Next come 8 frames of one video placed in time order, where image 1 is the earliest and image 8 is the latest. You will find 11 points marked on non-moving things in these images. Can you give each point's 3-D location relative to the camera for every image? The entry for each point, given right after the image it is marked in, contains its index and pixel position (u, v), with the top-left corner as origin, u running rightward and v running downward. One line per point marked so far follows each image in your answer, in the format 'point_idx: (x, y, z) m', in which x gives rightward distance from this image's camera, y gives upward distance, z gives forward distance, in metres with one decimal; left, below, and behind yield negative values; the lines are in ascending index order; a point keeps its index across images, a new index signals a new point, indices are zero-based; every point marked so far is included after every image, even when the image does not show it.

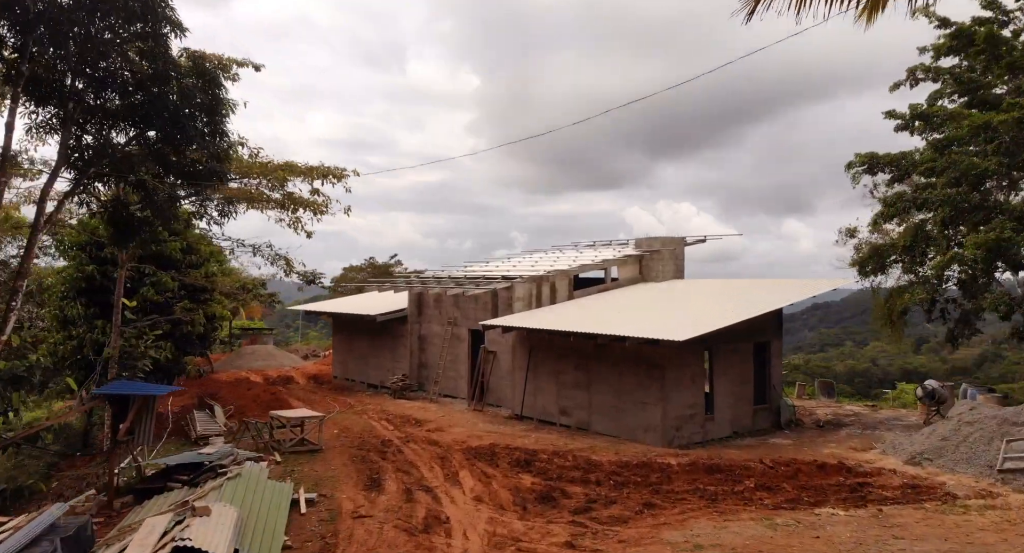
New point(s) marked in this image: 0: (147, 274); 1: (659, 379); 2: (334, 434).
0: (-10.4, +0.1, +19.8) m
1: (+3.7, -2.6, +17.5) m
2: (-4.9, -4.2, +18.4) m
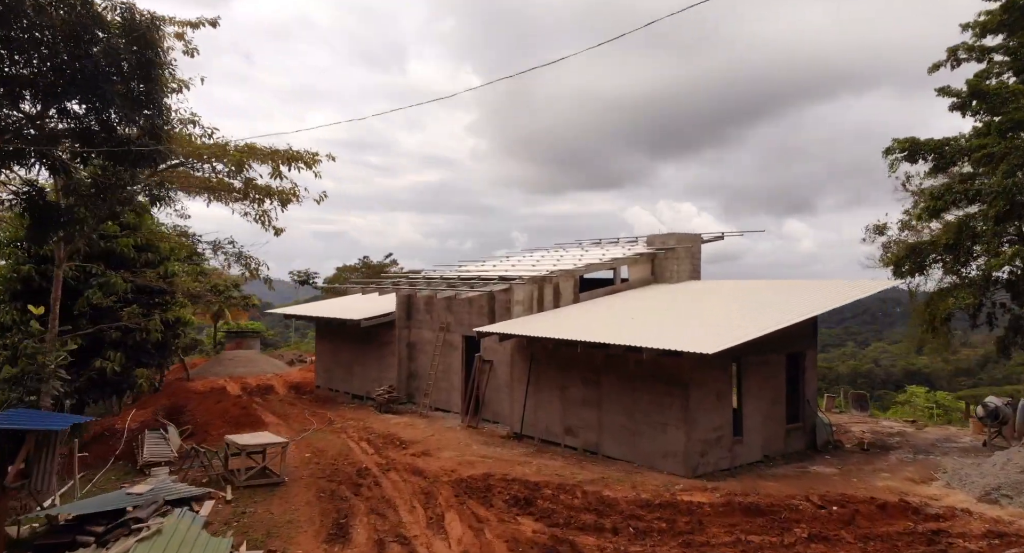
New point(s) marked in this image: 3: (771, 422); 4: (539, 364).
0: (-10.5, +0.1, +17.3) m
1: (+3.6, -2.6, +15.0) m
2: (-4.9, -4.2, +16.0) m
3: (+6.2, -3.5, +16.7) m
4: (+0.7, -2.3, +18.2) m
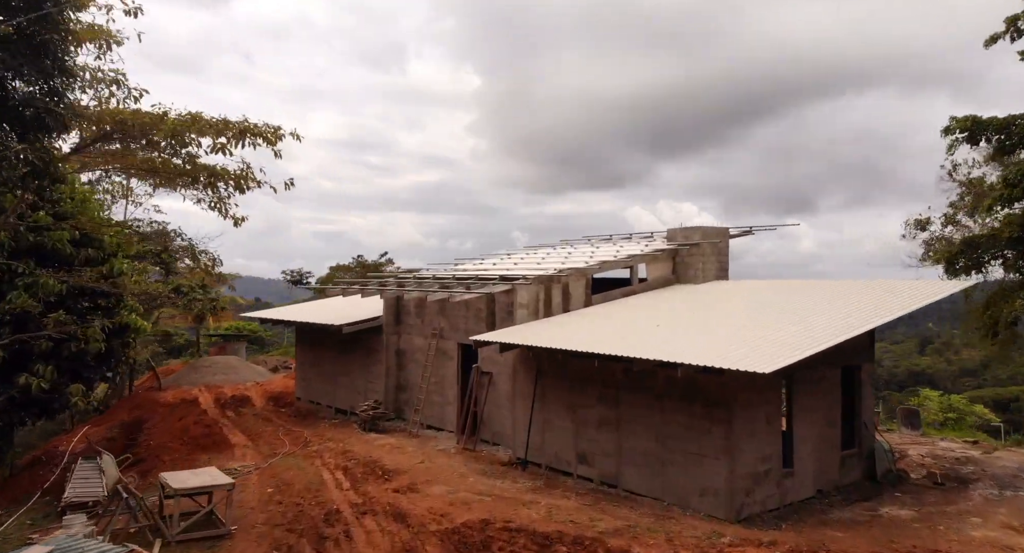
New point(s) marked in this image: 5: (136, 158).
0: (-10.4, +0.1, +14.6) m
1: (+3.7, -2.6, +12.3) m
2: (-4.8, -4.2, +13.3) m
3: (+6.3, -3.5, +14.0) m
4: (+0.8, -2.2, +15.5) m
5: (-7.0, +2.2, +12.9) m
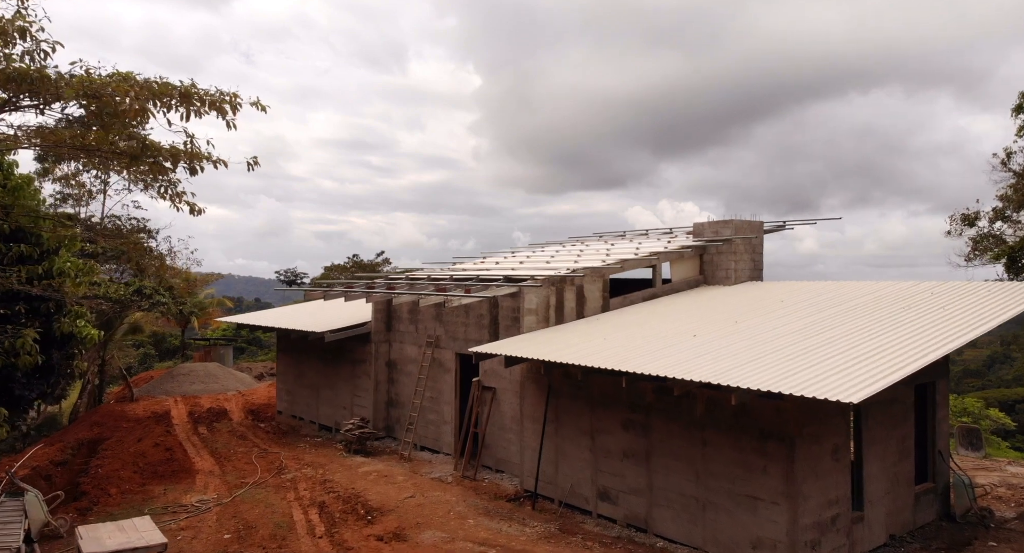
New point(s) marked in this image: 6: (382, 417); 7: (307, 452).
0: (-10.3, +0.1, +12.2) m
1: (+3.8, -2.6, +9.9) m
2: (-4.7, -4.2, +10.9) m
3: (+6.4, -3.5, +11.6) m
4: (+0.9, -2.3, +13.1) m
5: (-6.9, +2.2, +10.5) m
6: (-3.4, -3.7, +18.2) m
7: (-5.1, -4.4, +17.3) m
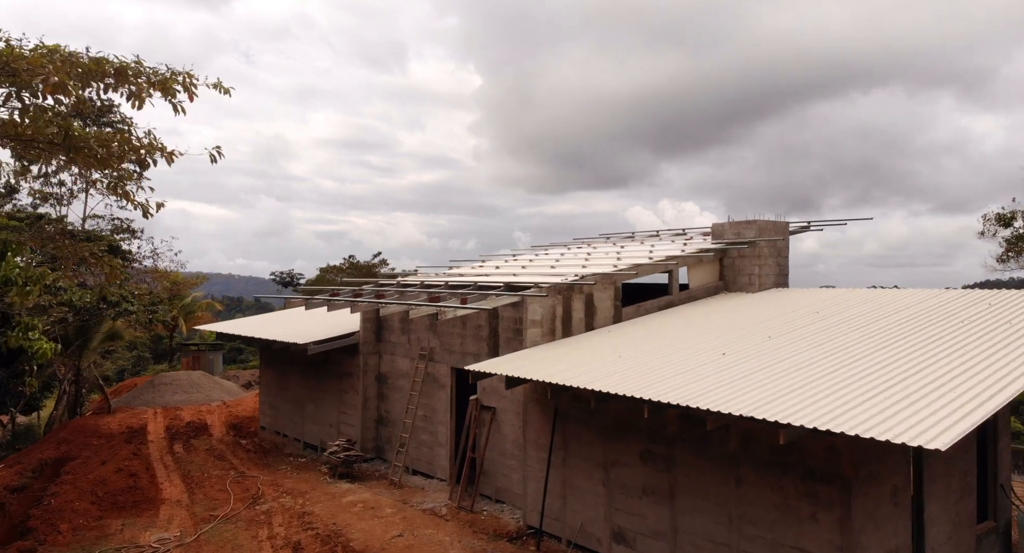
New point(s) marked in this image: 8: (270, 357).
0: (-10.2, -0.1, +10.7) m
1: (+3.9, -2.7, +8.3) m
2: (-4.7, -4.4, +9.3) m
3: (+6.5, -3.6, +10.0) m
4: (+0.9, -2.4, +11.5) m
5: (-6.8, +2.0, +9.0) m
6: (-3.4, -3.8, +16.6) m
7: (-5.1, -4.5, +15.7) m
8: (-6.8, -2.3, +19.7) m
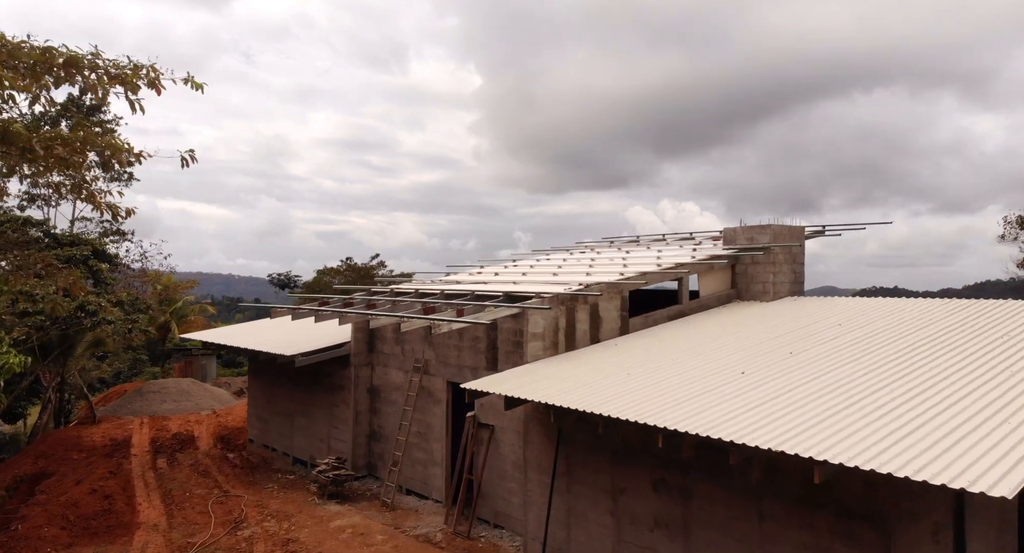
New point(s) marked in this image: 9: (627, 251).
0: (-10.2, -0.3, +9.8) m
1: (+3.9, -2.9, +7.4) m
2: (-4.7, -4.5, +8.4) m
3: (+6.5, -3.8, +9.1) m
4: (+0.9, -2.6, +10.6) m
5: (-6.9, +1.9, +8.1) m
6: (-3.4, -4.0, +15.7) m
7: (-5.1, -4.7, +14.8) m
8: (-6.8, -2.5, +18.8) m
9: (+3.0, +0.7, +18.2) m
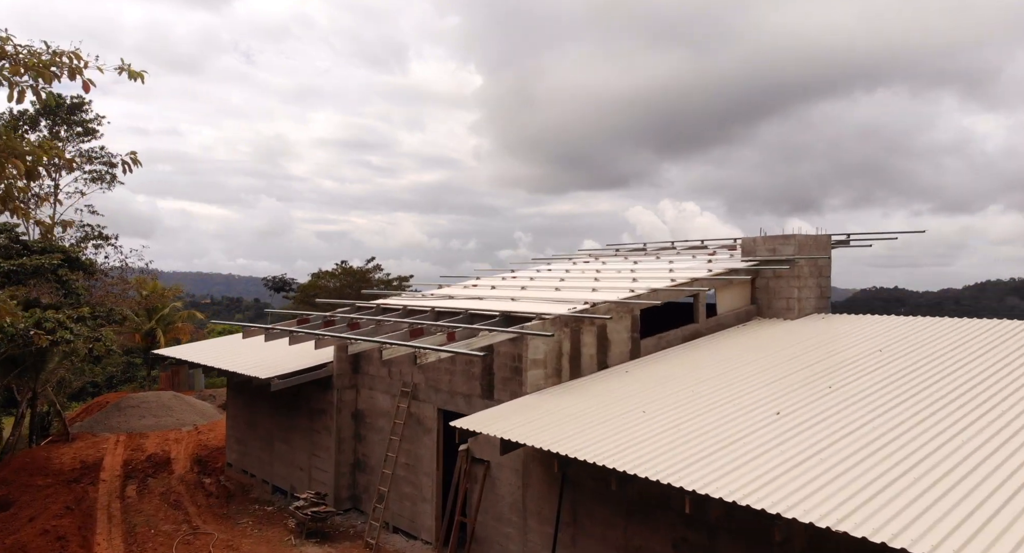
0: (-10.3, -0.5, +8.4) m
1: (+3.8, -3.2, +6.0) m
2: (-4.7, -4.8, +7.0) m
3: (+6.4, -4.1, +7.7) m
4: (+0.9, -2.9, +9.2) m
5: (-6.9, +1.6, +6.7) m
6: (-3.4, -4.3, +14.3) m
7: (-5.1, -5.0, +13.4) m
8: (-6.9, -2.7, +17.4) m
9: (+2.9, +0.4, +16.8) m
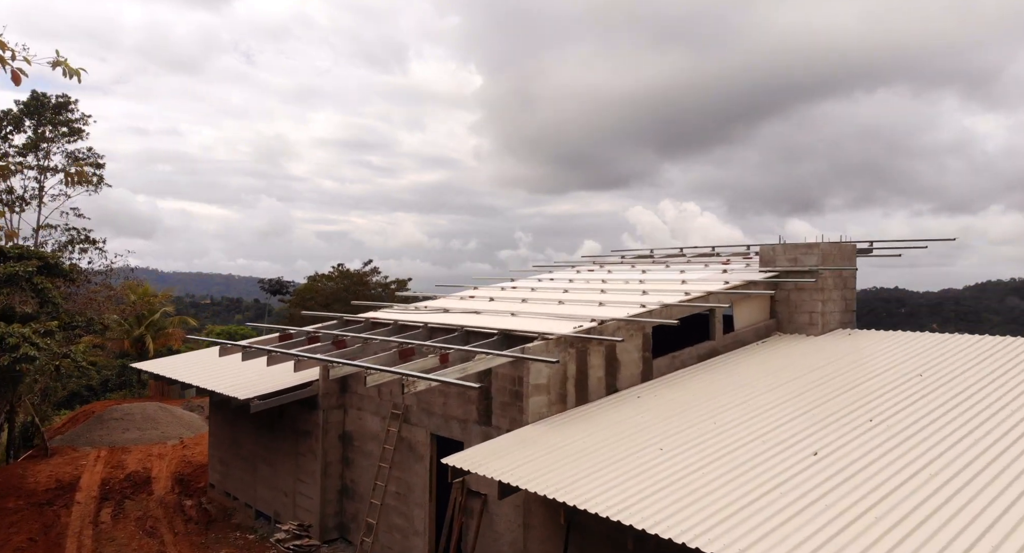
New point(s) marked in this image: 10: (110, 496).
0: (-10.3, -0.8, +7.3) m
1: (+3.8, -3.4, +5.0) m
2: (-4.7, -5.1, +6.0) m
3: (+6.4, -4.3, +6.6) m
4: (+0.9, -3.1, +8.1) m
5: (-6.9, +1.3, +5.6) m
6: (-3.4, -4.5, +13.3) m
7: (-5.1, -5.2, +12.3) m
8: (-6.9, -3.0, +16.4) m
9: (+2.9, +0.2, +15.8) m
10: (-10.0, -5.4, +17.3) m
